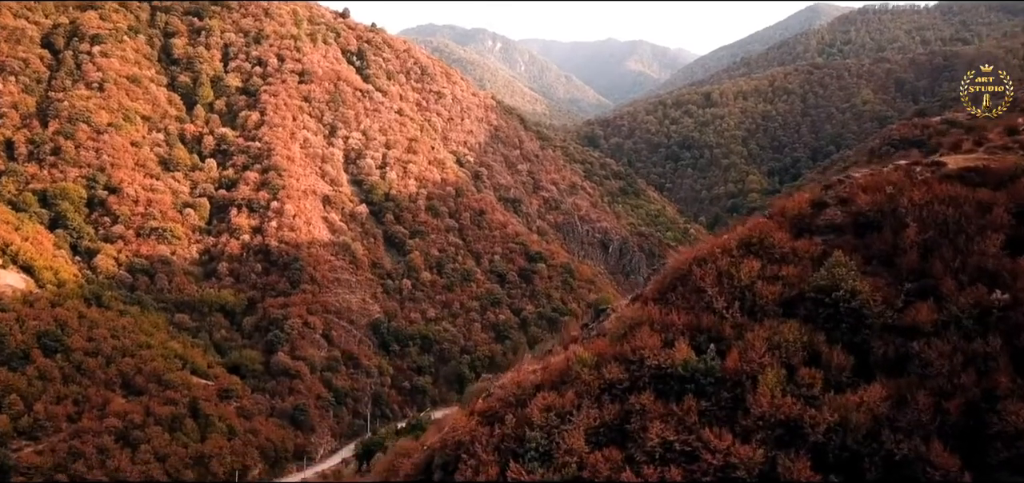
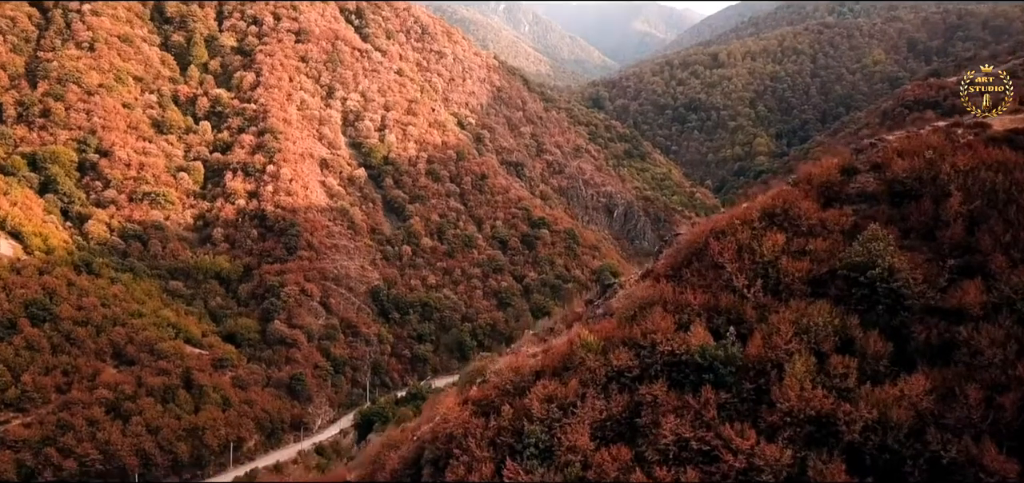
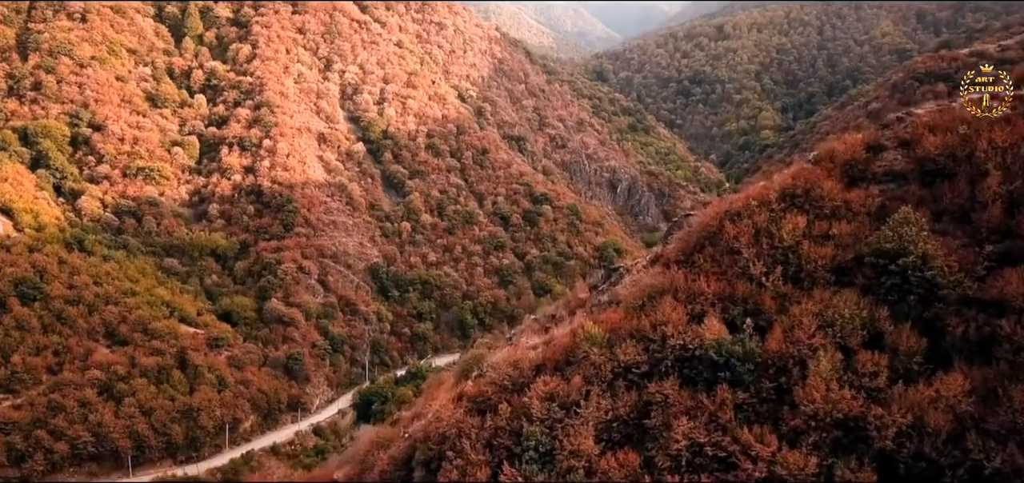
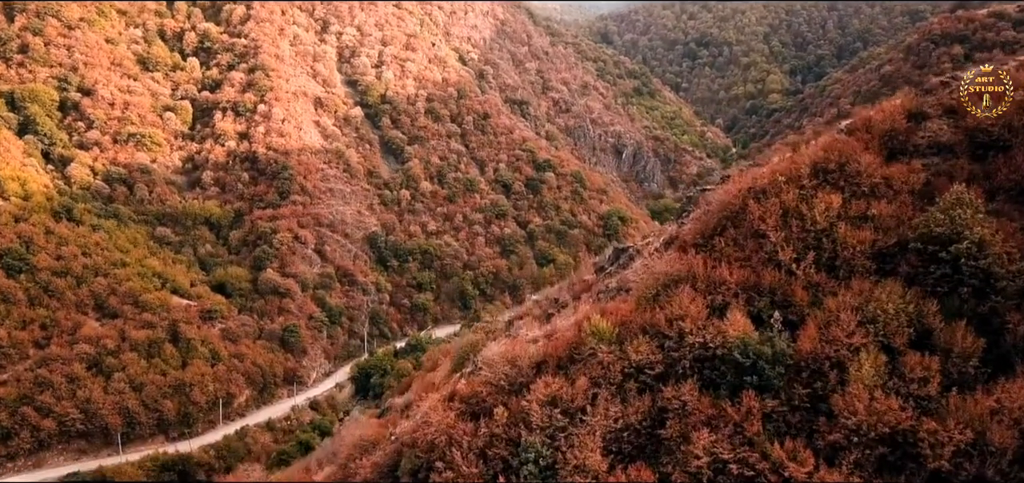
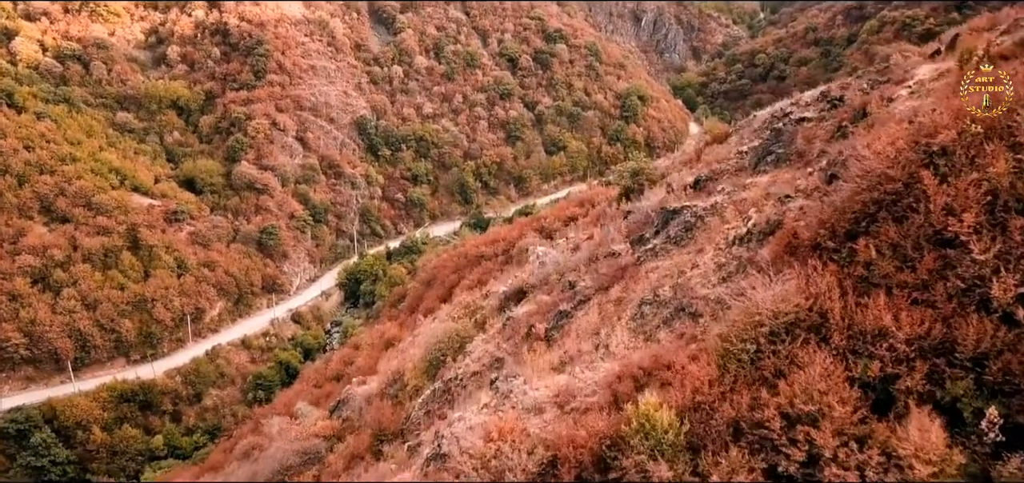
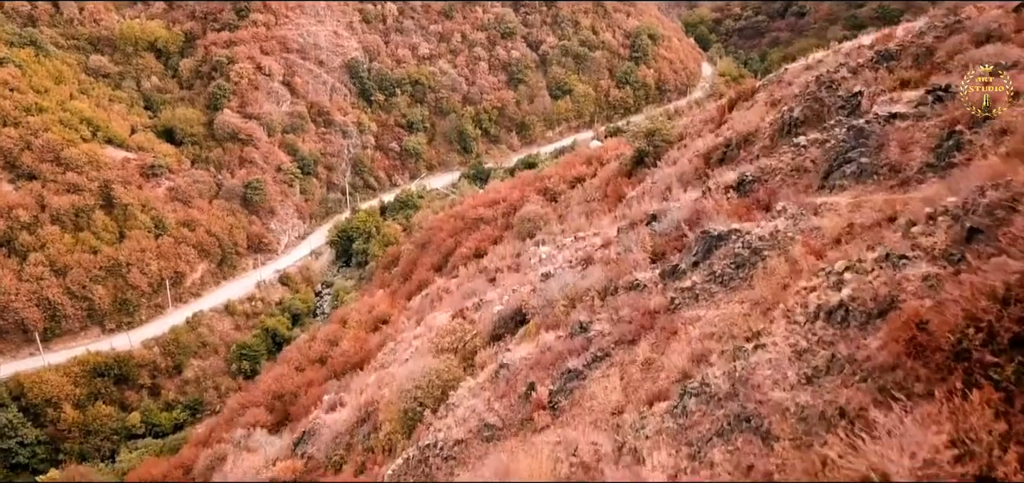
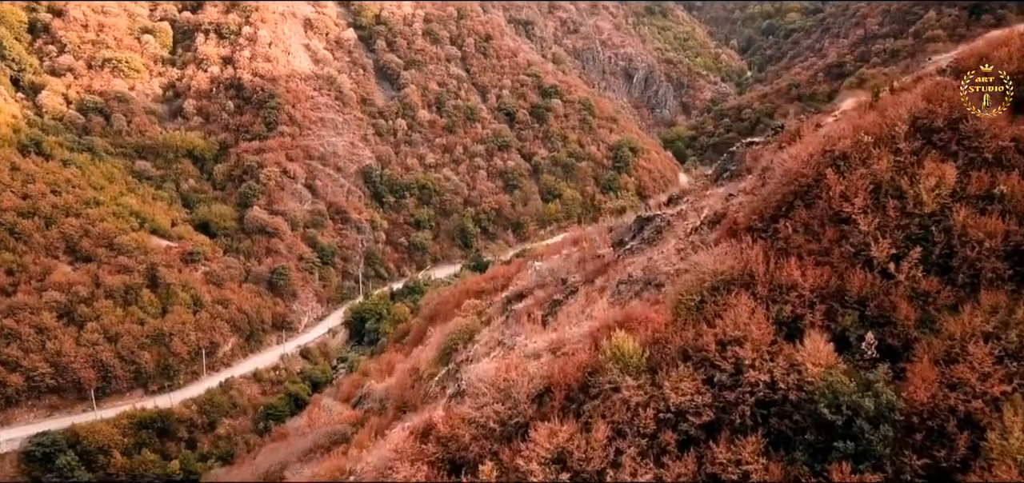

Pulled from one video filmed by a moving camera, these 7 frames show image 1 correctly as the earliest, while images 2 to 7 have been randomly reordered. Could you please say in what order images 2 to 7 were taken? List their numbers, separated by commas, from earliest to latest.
2, 3, 4, 7, 5, 6
